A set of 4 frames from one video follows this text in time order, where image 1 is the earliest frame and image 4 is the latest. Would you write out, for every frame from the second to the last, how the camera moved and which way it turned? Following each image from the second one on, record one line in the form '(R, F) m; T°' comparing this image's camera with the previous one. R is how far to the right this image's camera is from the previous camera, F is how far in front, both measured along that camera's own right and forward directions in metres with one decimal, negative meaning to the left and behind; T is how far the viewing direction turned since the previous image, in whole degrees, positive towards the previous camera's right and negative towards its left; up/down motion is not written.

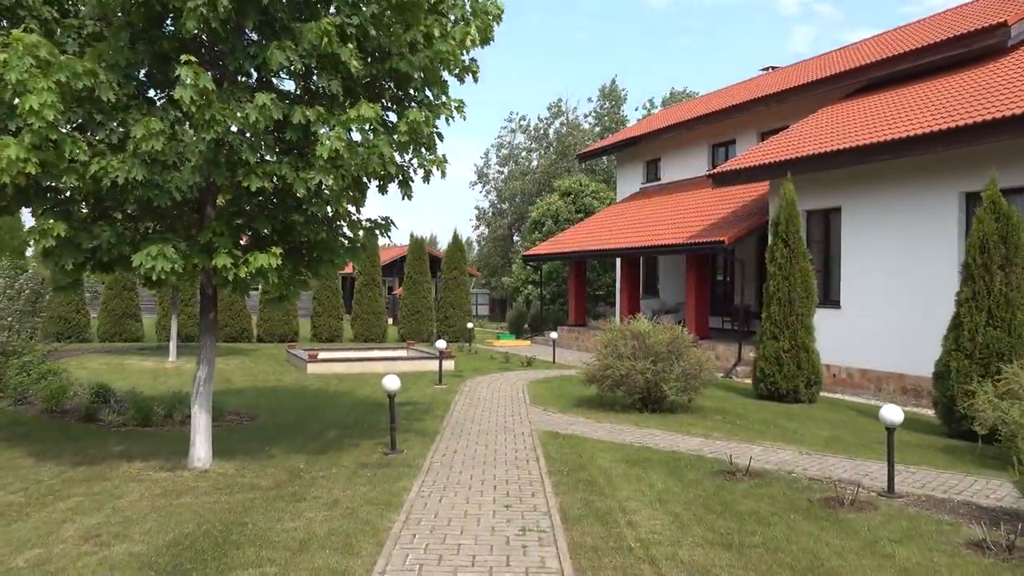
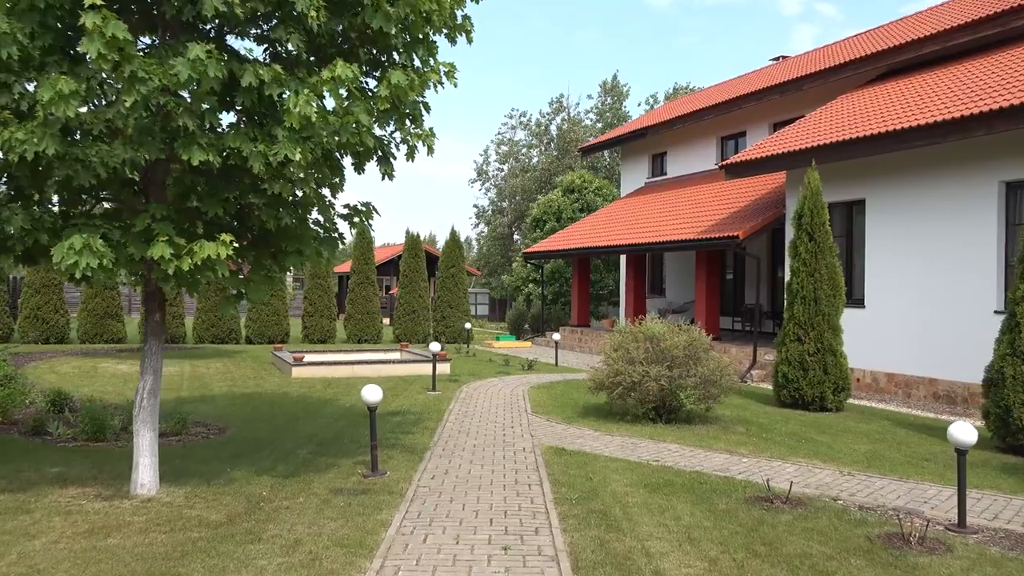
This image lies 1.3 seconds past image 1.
(0.0, +1.0) m; 0°
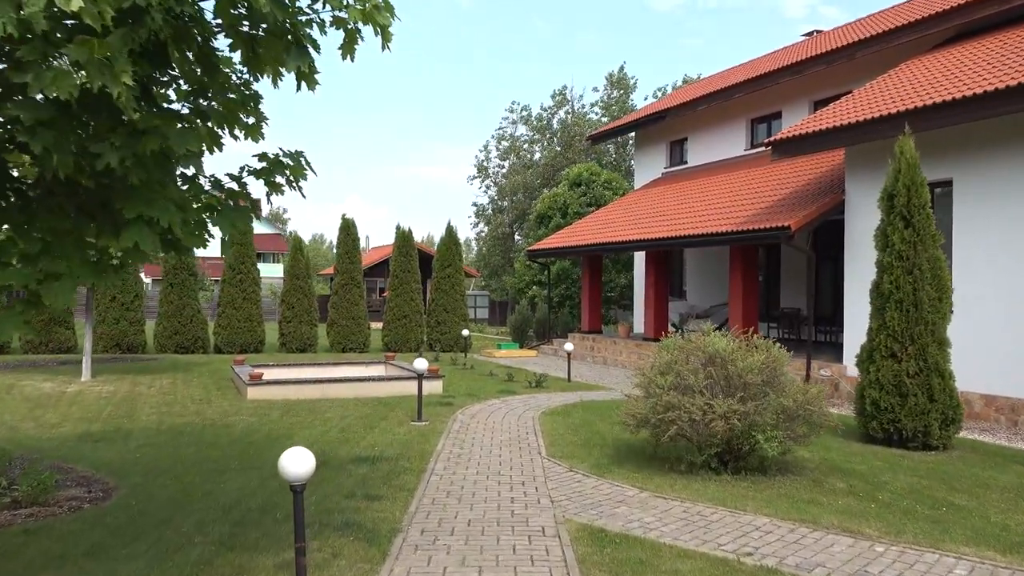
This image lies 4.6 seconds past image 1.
(-0.1, +2.5) m; 0°
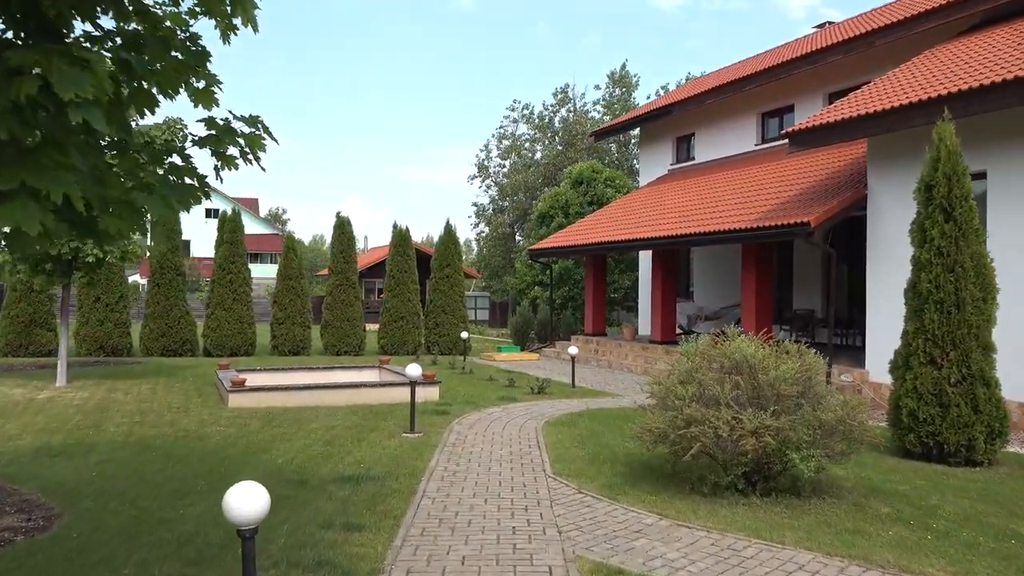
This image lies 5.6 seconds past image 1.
(0.0, +0.7) m; 0°
